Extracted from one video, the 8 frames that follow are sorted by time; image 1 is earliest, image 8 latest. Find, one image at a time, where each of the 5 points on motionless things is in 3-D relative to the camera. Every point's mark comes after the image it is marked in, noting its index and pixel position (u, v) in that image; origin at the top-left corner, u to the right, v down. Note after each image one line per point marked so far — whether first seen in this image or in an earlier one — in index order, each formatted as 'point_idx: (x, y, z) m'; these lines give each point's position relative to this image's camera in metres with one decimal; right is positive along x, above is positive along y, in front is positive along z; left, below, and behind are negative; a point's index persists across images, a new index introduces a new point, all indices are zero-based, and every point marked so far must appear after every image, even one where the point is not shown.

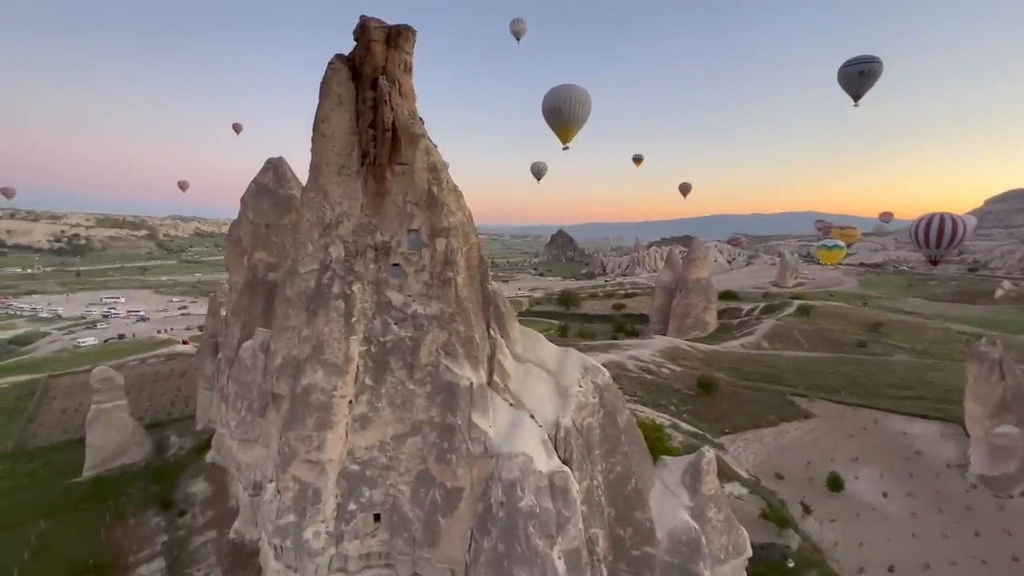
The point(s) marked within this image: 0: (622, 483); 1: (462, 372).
0: (+2.2, -4.0, +9.6) m
1: (-1.0, -1.7, +9.4) m
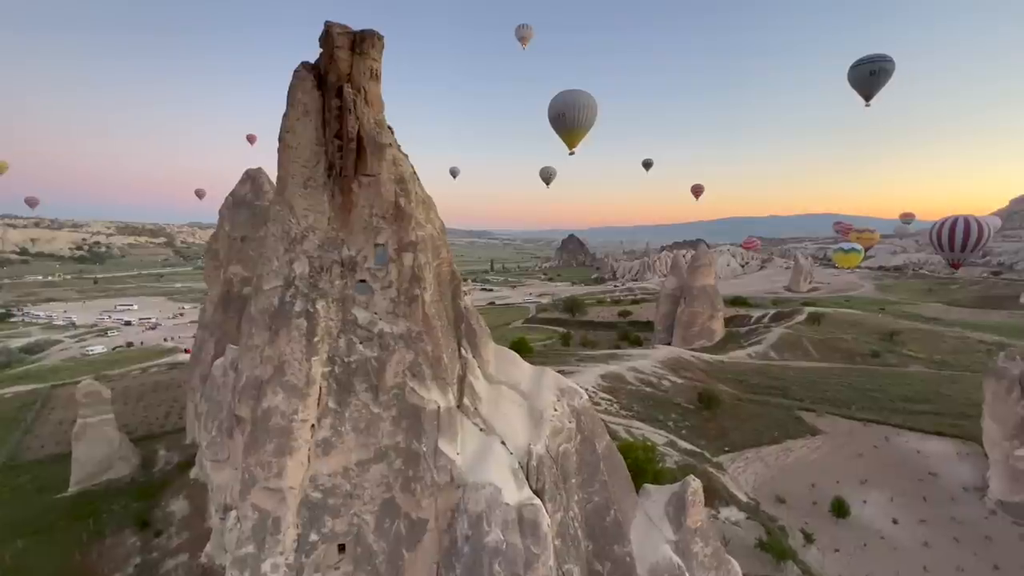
0: (+1.7, -4.3, +8.9) m
1: (-1.6, -2.0, +8.9) m
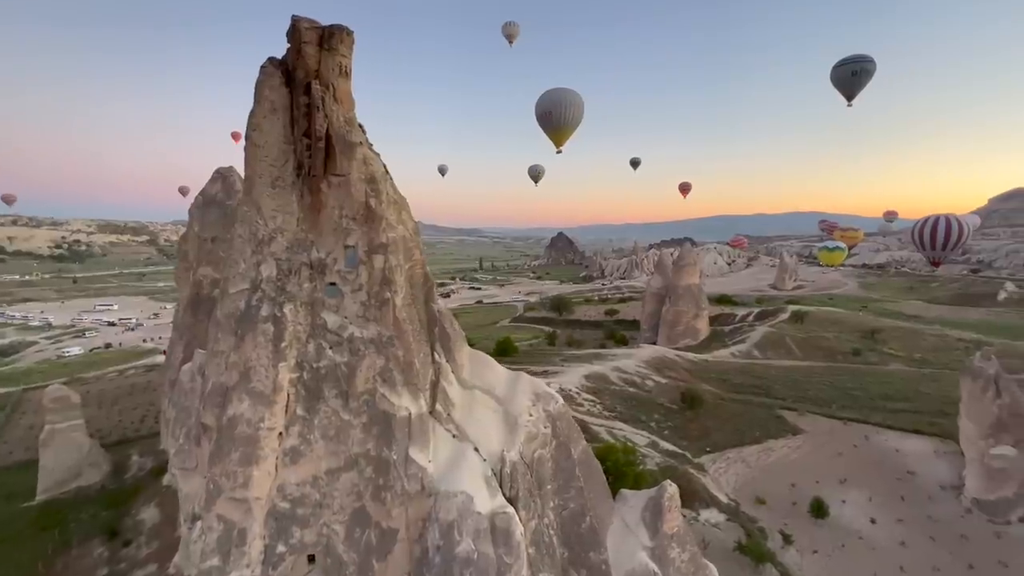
0: (+1.2, -4.4, +8.8) m
1: (-2.1, -2.1, +8.6) m
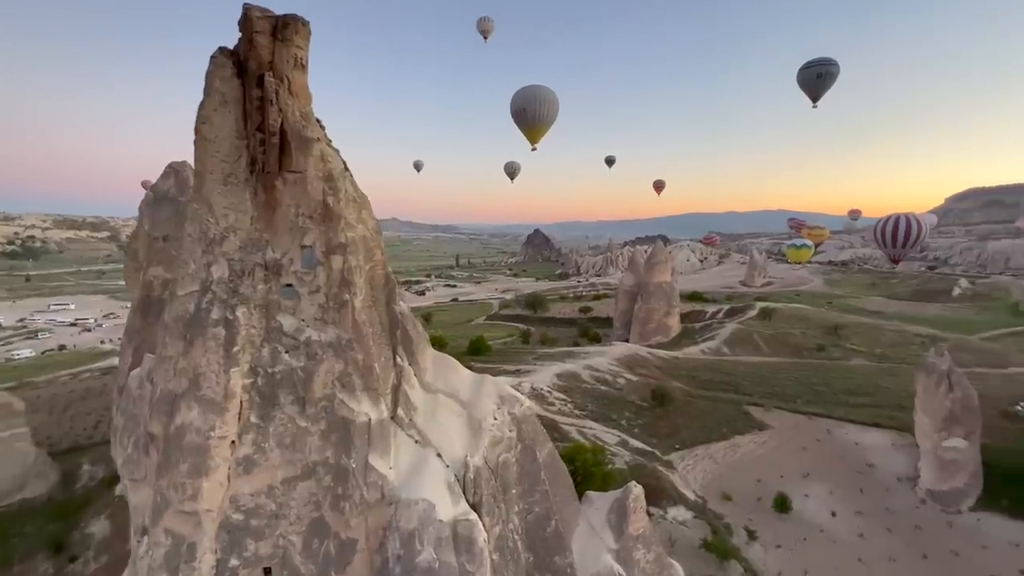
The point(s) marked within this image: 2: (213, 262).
0: (+0.5, -4.4, +8.7) m
1: (-2.7, -2.1, +8.3) m
2: (-5.5, +0.5, +8.6) m
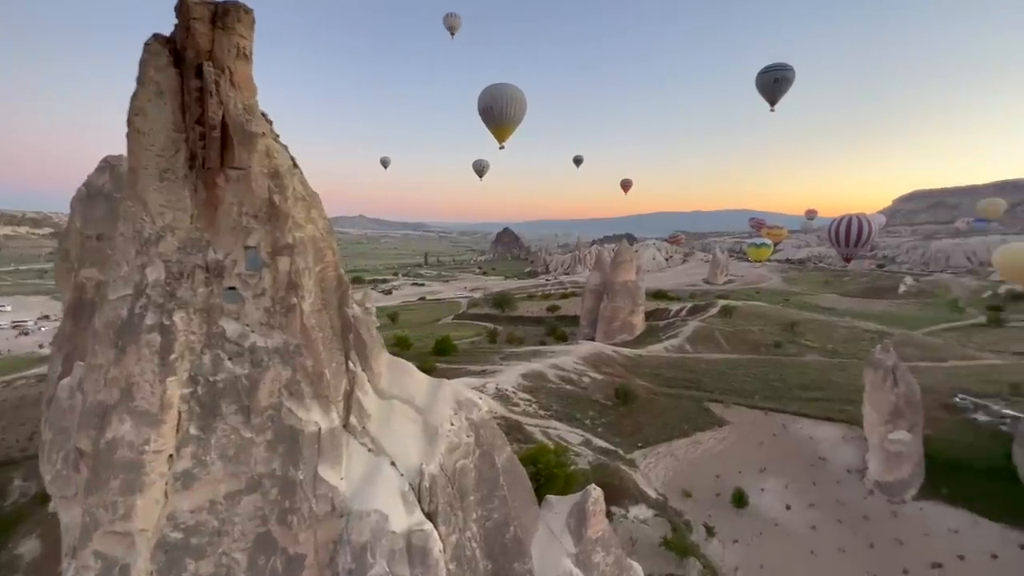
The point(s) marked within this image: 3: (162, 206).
0: (-0.2, -4.4, +8.5) m
1: (-3.5, -2.2, +8.0) m
2: (-6.2, +0.4, +8.0) m
3: (-6.1, +1.4, +8.2) m
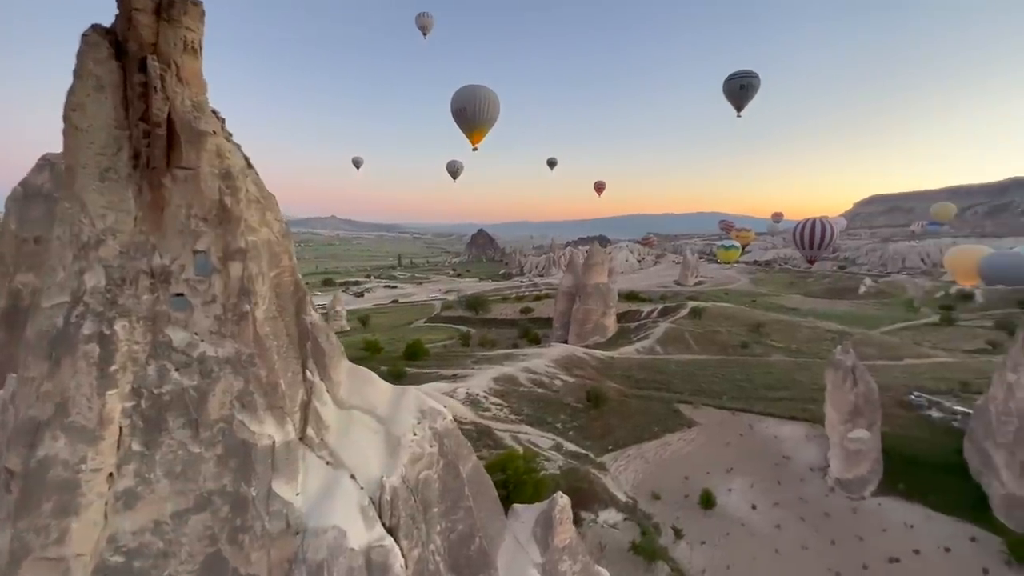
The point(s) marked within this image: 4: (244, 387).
0: (-0.9, -4.5, +8.3) m
1: (-4.1, -2.3, +7.6) m
2: (-6.8, +0.3, +7.5) m
3: (-6.8, +1.3, +7.7) m
4: (-4.4, -1.6, +7.6) m
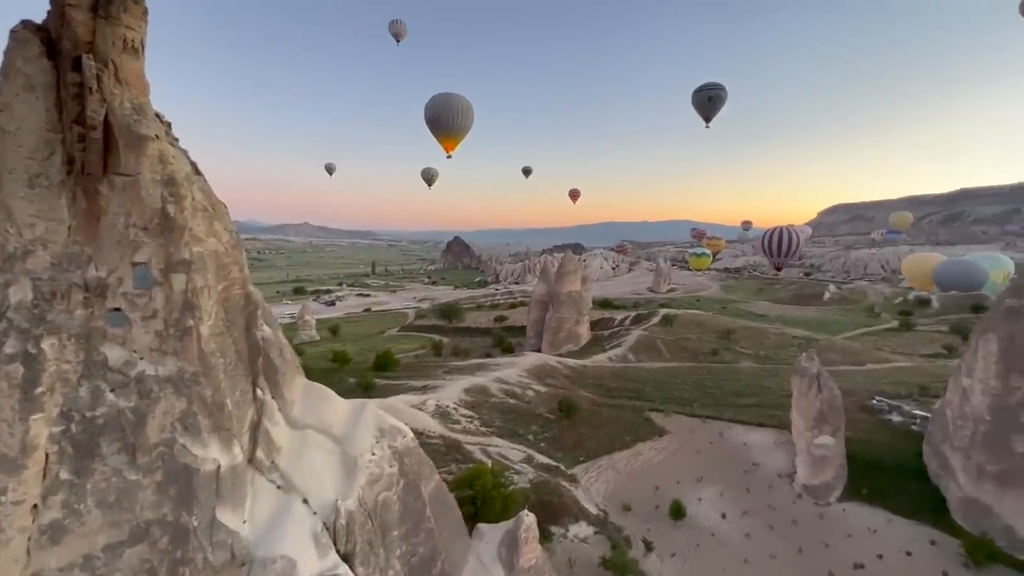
0: (-1.5, -4.7, +7.9) m
1: (-4.6, -2.5, +7.1) m
2: (-7.4, +0.1, +6.9) m
3: (-7.4, +1.1, +7.1) m
4: (-5.0, -1.8, +7.2) m
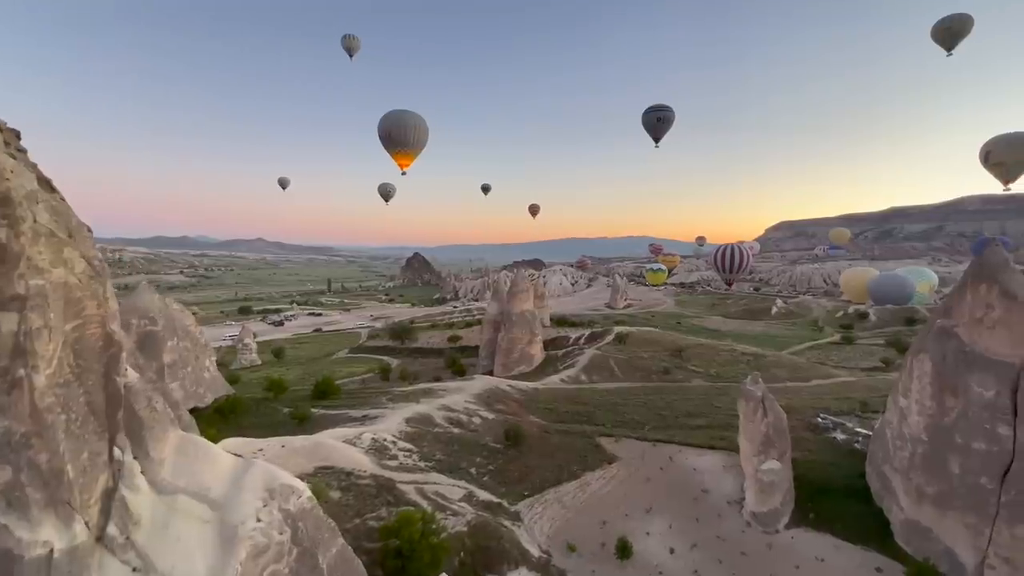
0: (-2.7, -5.3, +6.8) m
1: (-5.9, -3.0, +5.8) m
2: (-8.7, -0.5, +5.5) m
3: (-8.6, +0.5, +5.7) m
4: (-6.2, -2.3, +5.8) m
